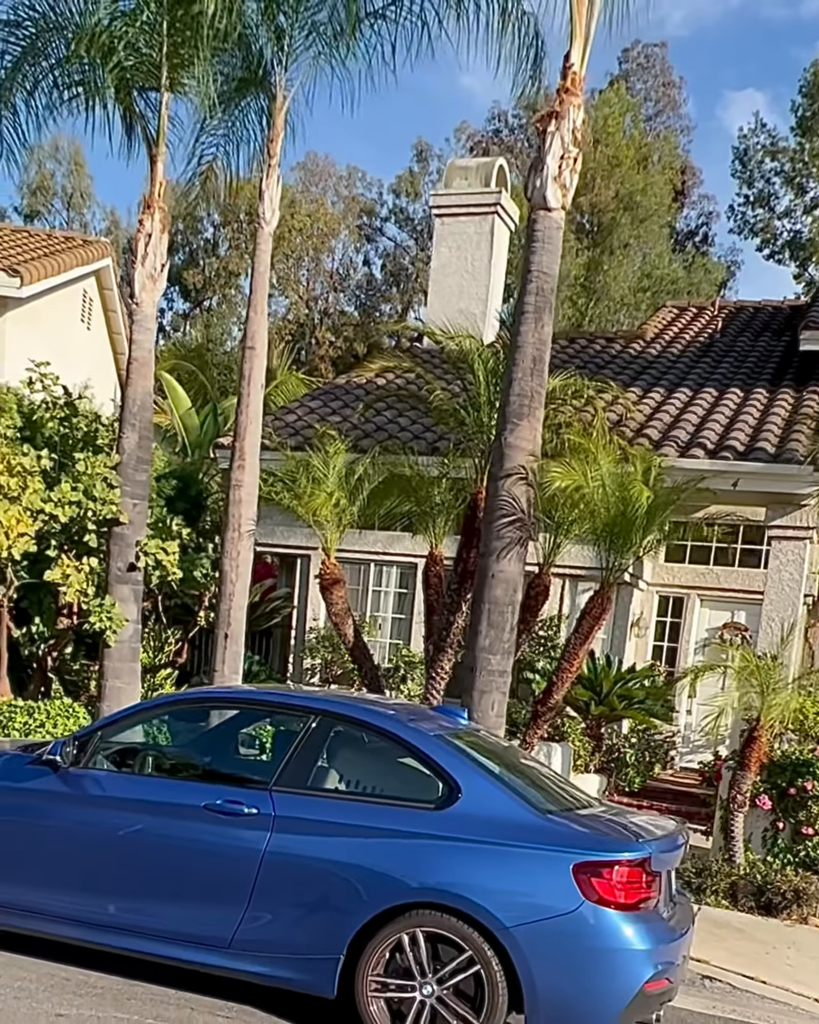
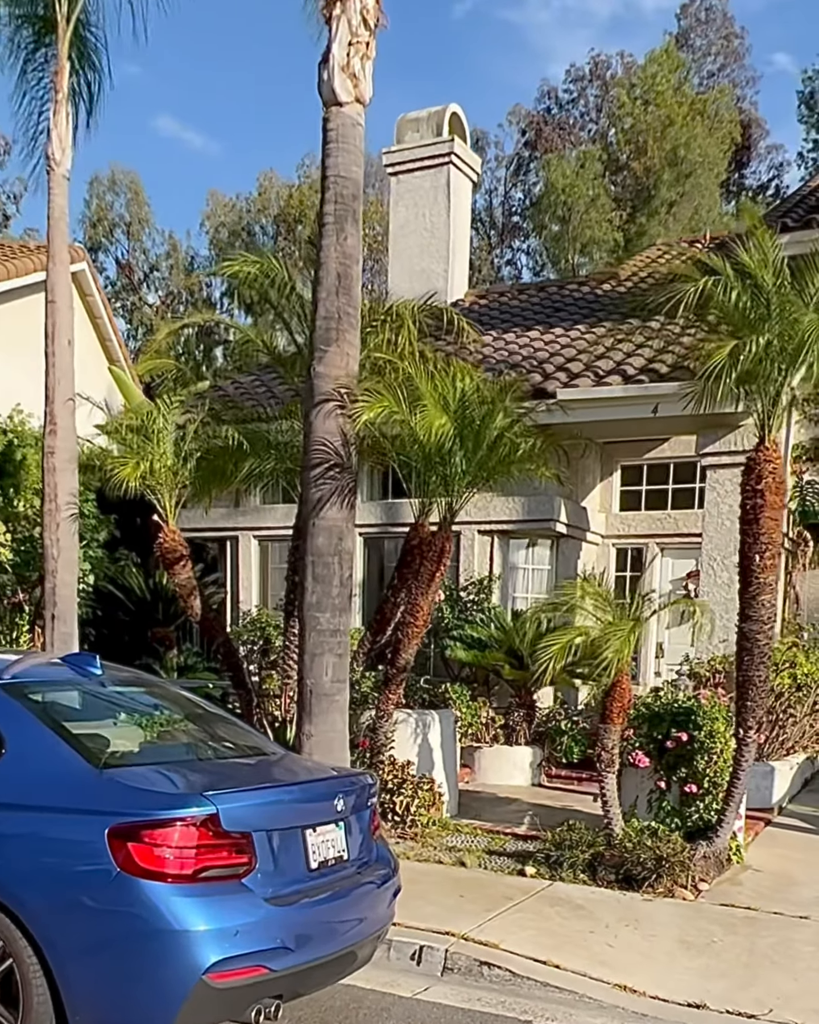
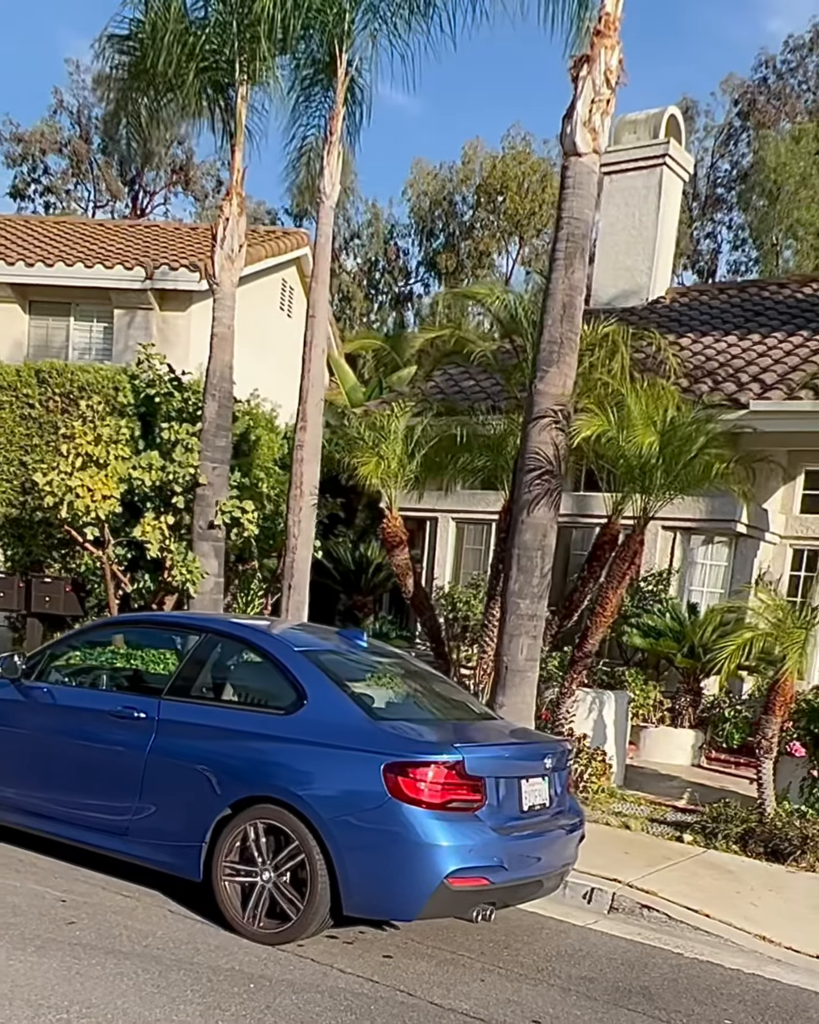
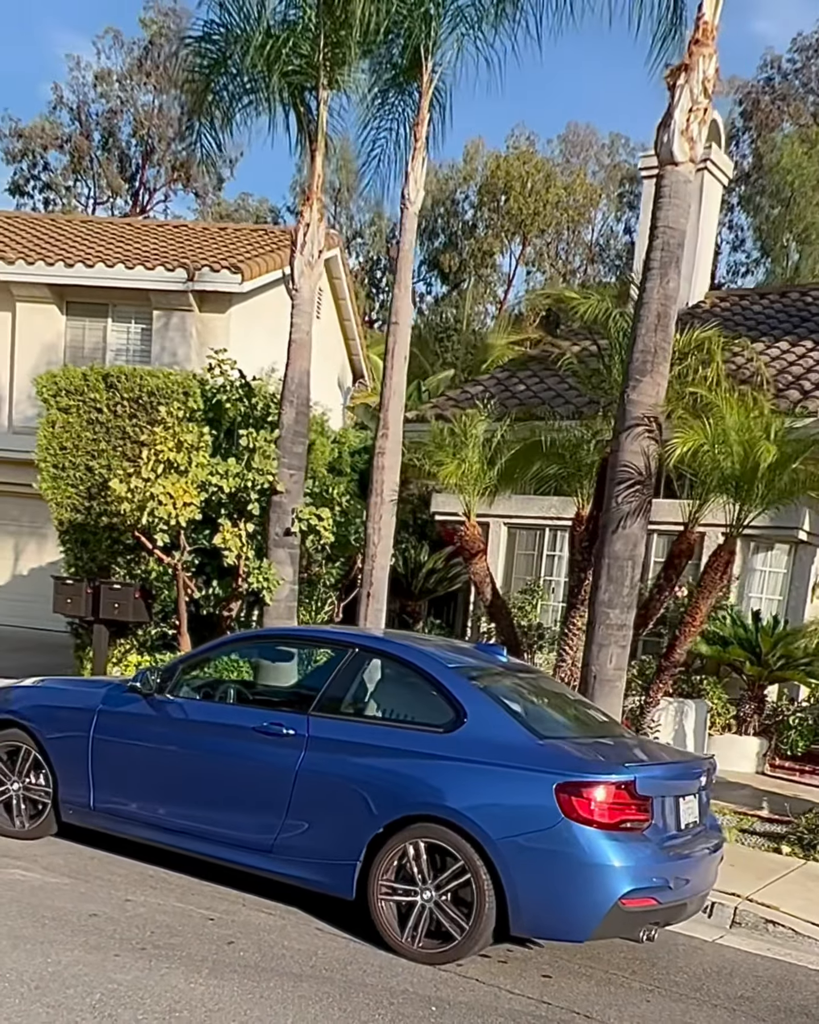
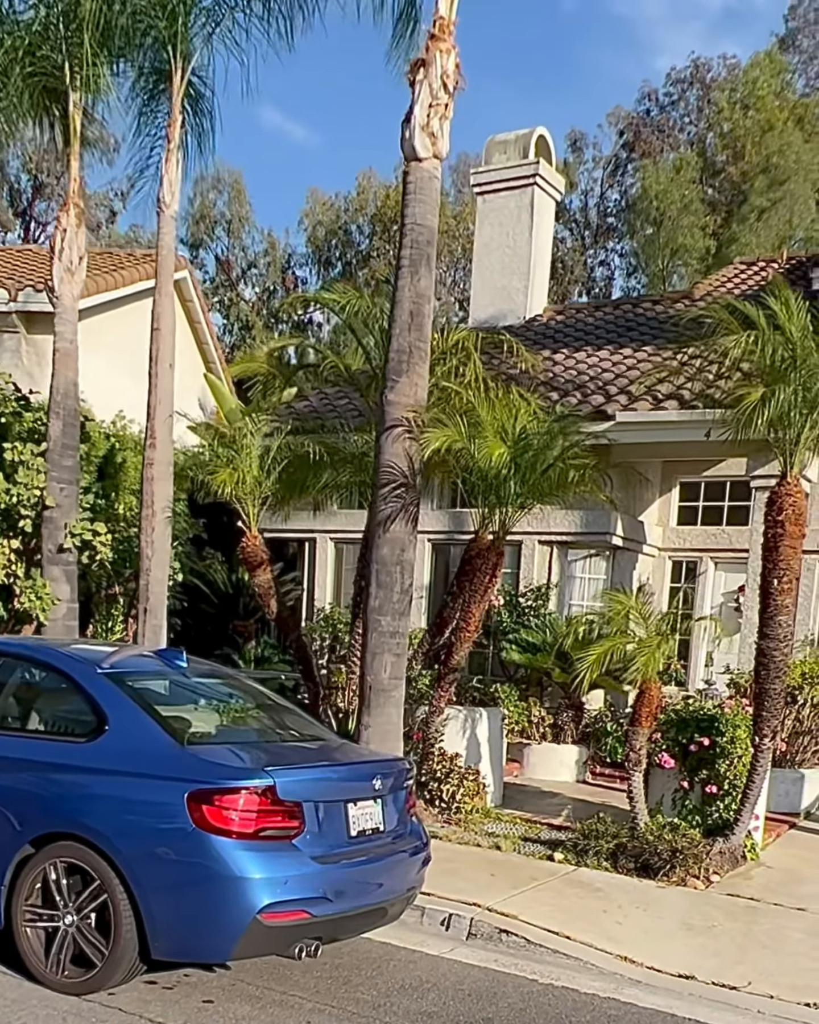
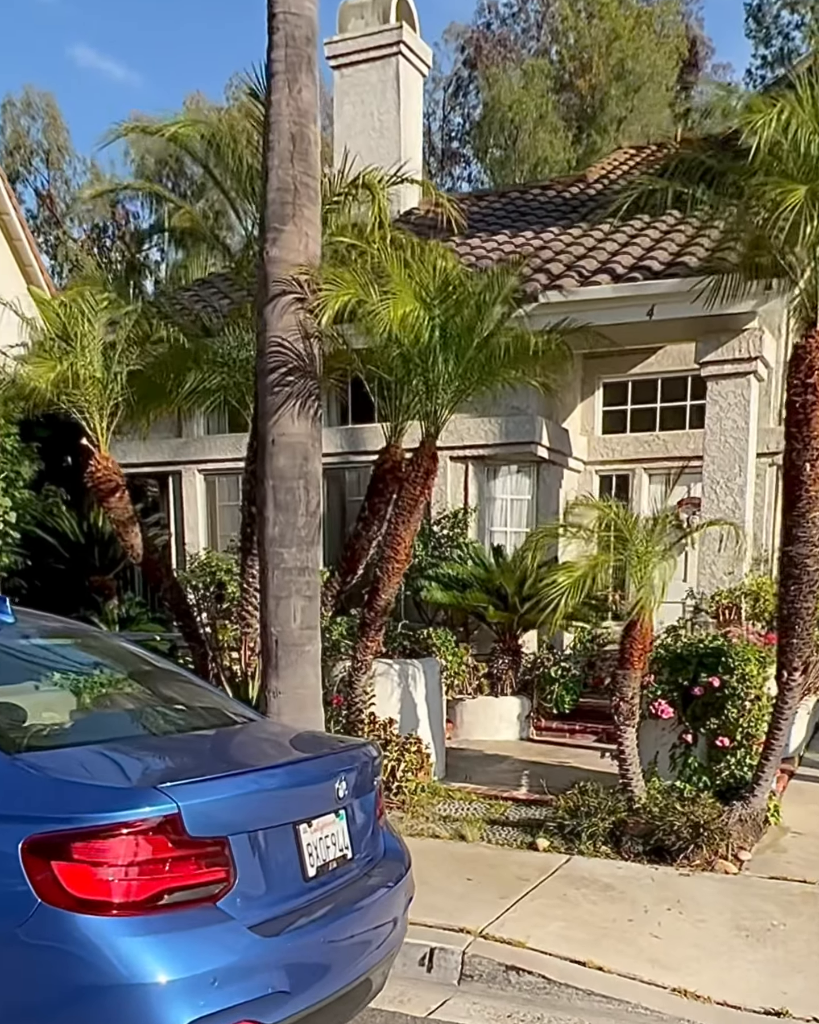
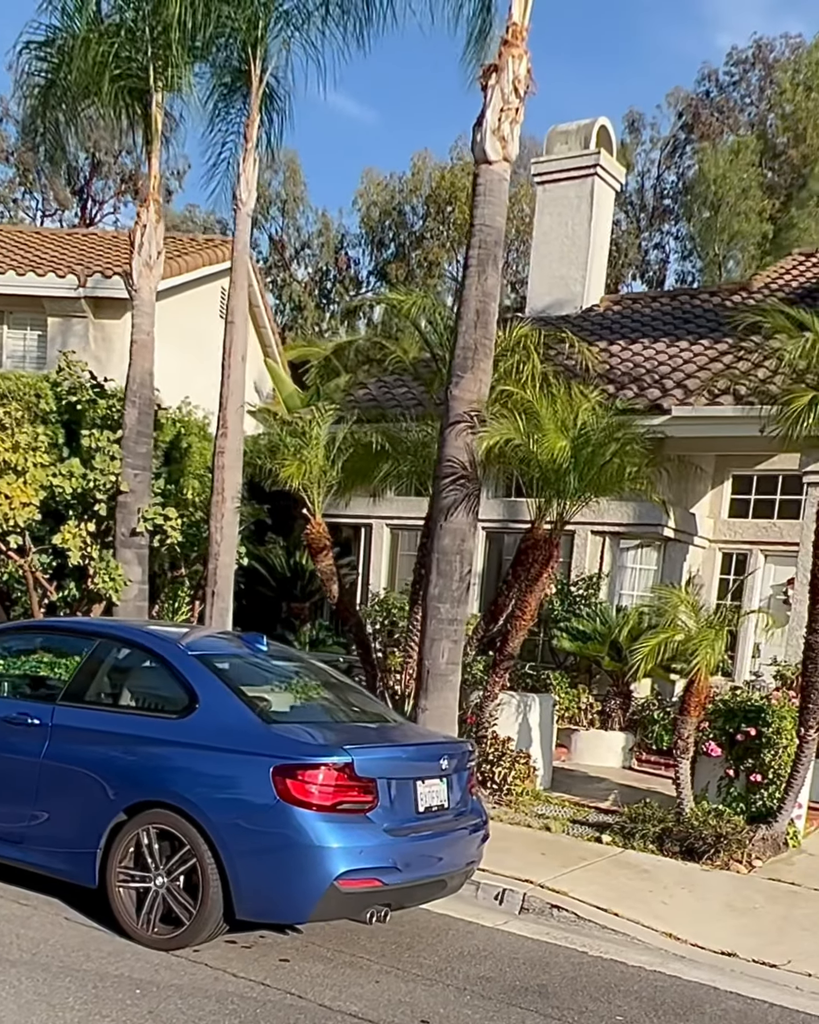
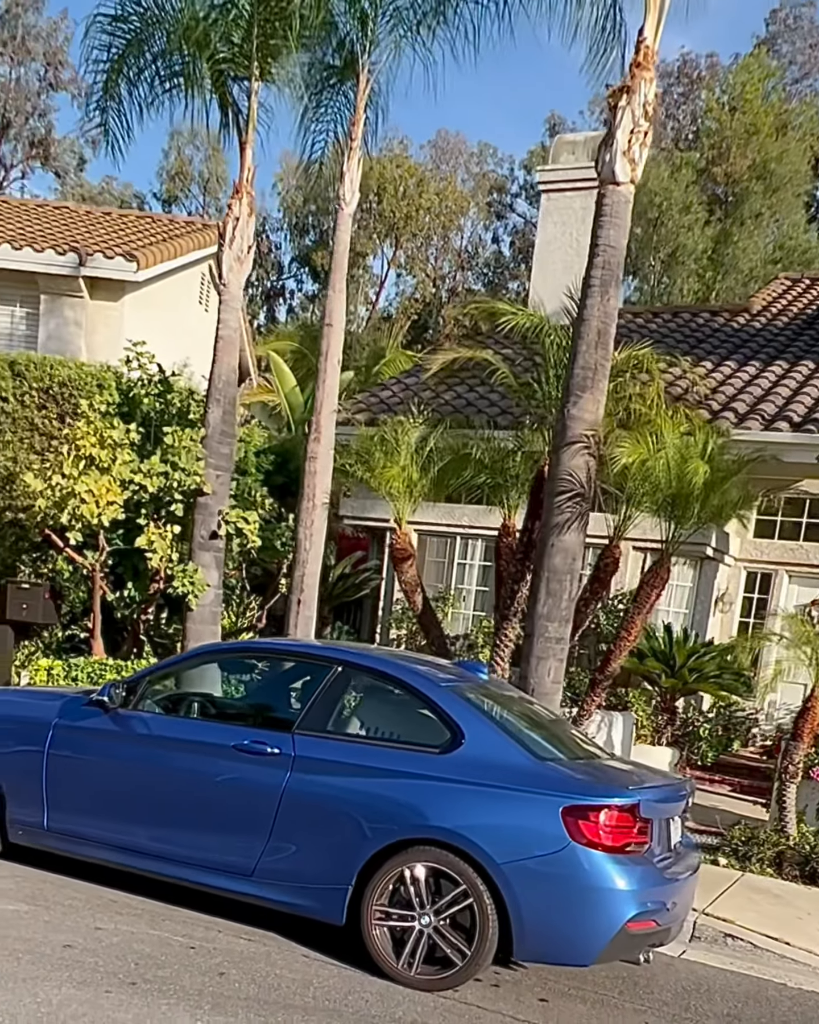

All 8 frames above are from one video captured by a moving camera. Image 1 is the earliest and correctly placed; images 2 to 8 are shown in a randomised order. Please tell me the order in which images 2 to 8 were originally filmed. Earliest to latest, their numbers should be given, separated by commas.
8, 4, 3, 7, 5, 2, 6
